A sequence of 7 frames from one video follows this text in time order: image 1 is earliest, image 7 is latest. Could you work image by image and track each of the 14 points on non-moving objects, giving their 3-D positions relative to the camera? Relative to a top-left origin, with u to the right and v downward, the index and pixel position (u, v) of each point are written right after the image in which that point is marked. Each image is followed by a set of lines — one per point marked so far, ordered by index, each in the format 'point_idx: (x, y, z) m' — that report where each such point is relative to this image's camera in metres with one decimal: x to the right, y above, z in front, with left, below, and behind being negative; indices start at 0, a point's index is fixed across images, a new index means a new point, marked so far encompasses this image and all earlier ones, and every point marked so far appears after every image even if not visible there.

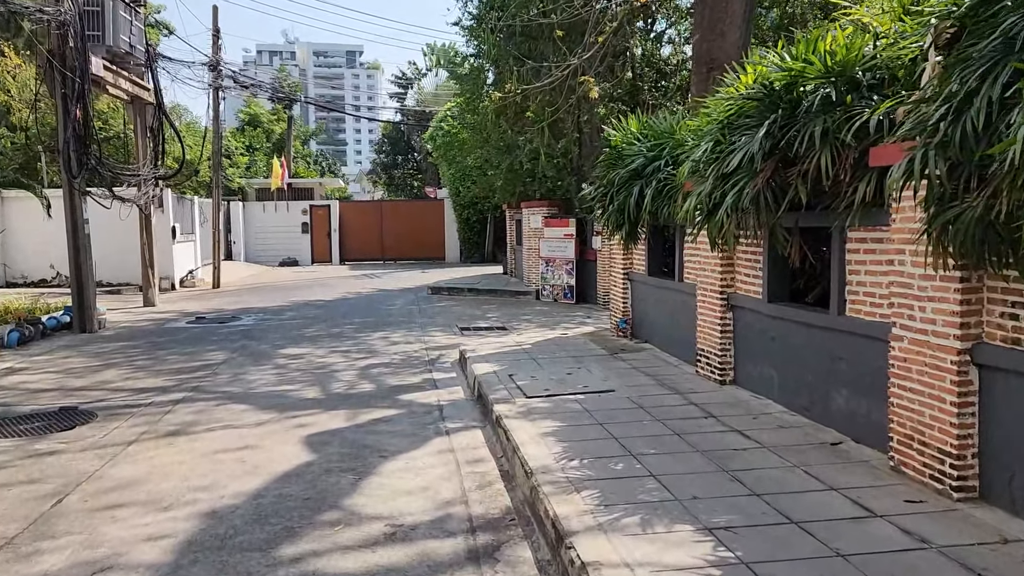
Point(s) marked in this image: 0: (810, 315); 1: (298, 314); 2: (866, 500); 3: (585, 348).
0: (+2.1, -0.2, +5.9) m
1: (-4.1, -0.5, +15.8) m
2: (+1.9, -1.1, +4.3) m
3: (+0.9, -0.7, +9.7) m
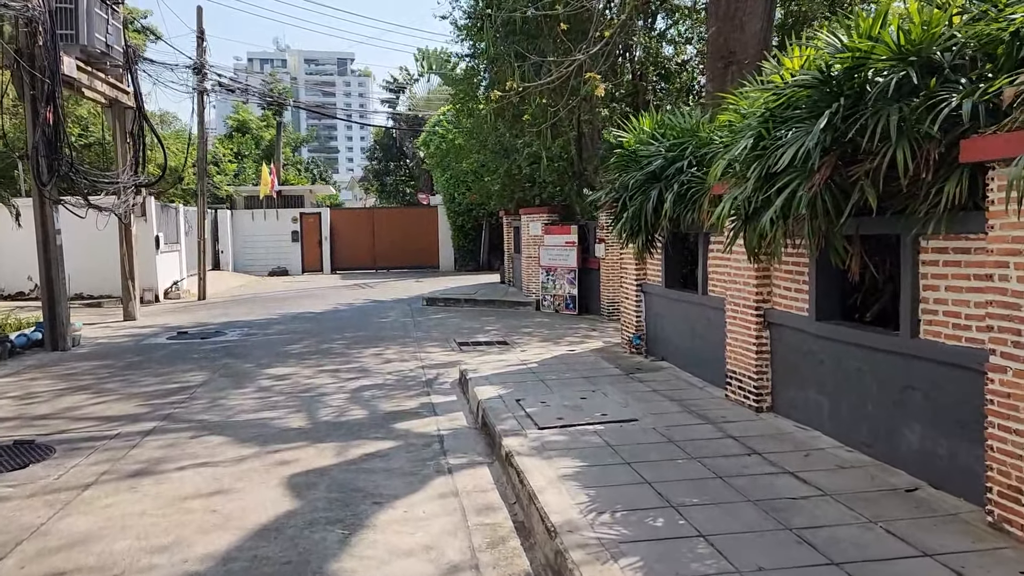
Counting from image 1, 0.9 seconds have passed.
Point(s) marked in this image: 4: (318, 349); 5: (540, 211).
0: (+2.2, -0.3, +5.1) m
1: (-4.1, -0.7, +14.9) m
2: (+2.0, -1.2, +3.5) m
3: (+0.9, -0.9, +8.9) m
4: (-2.9, -0.9, +12.2) m
5: (+0.6, +1.6, +17.0) m
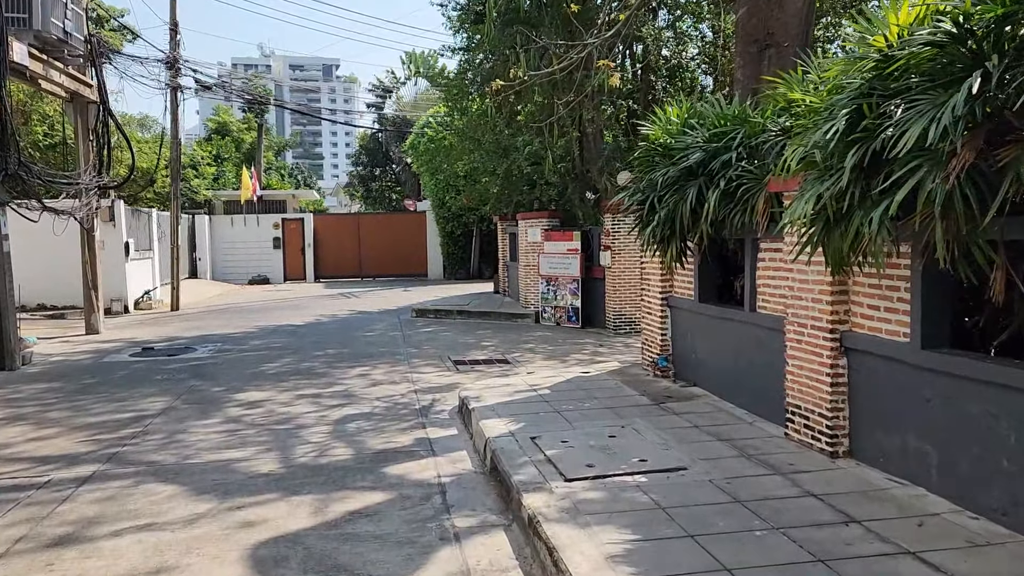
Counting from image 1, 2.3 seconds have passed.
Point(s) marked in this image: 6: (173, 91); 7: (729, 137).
0: (+2.4, -0.4, +3.9) m
1: (-4.1, -0.9, +13.6) m
2: (+2.2, -1.3, +2.3) m
3: (+1.0, -1.0, +7.7) m
4: (-2.9, -1.1, +10.9) m
5: (+0.5, +1.4, +15.8) m
6: (-8.1, +4.7, +19.5) m
7: (+1.7, +1.2, +6.5) m
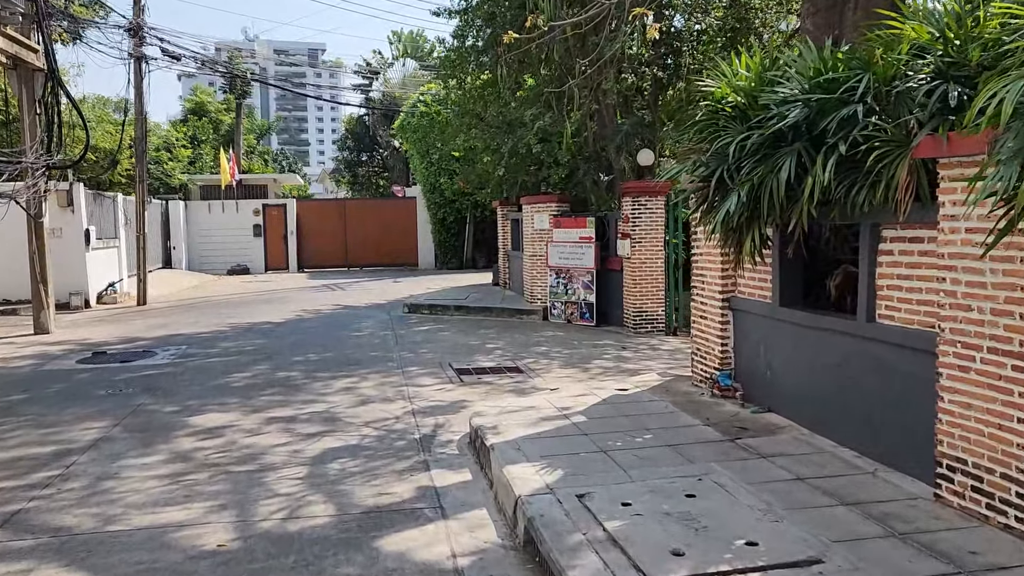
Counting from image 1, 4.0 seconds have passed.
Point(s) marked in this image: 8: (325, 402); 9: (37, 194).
0: (+2.6, -0.5, +2.3) m
1: (-4.0, -0.8, +11.9) m
2: (+2.4, -1.4, +0.7) m
3: (+1.2, -1.0, +6.0) m
4: (-2.7, -1.0, +9.2) m
5: (+0.6, +1.5, +14.1) m
6: (-8.1, +4.9, +17.6) m
7: (+2.0, +1.2, +4.9) m
8: (-1.8, -1.1, +8.0) m
9: (-7.5, +1.5, +13.0) m
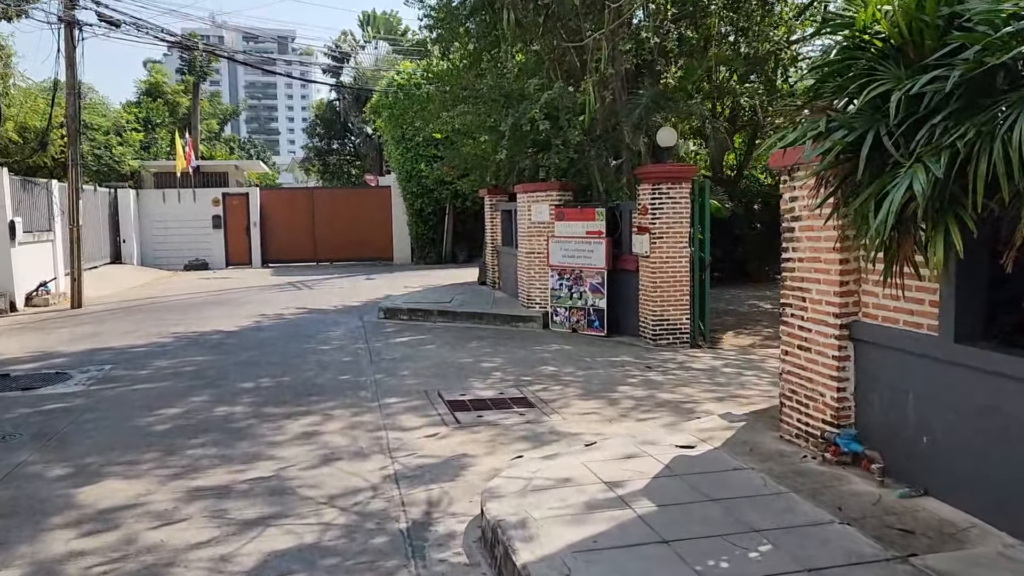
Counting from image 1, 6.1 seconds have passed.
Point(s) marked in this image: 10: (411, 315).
0: (+2.9, -0.6, +0.3) m
1: (-4.0, -0.9, +9.7) m
2: (+2.8, -1.6, -1.3) m
3: (+1.4, -1.1, +4.0) m
4: (-2.6, -1.1, +7.1) m
5: (+0.5, +1.5, +12.1) m
6: (-8.3, +4.8, +15.2) m
7: (+2.2, +1.0, +2.9) m
8: (-1.7, -1.2, +5.9) m
9: (-7.6, +1.4, +10.7) m
10: (-1.6, -0.4, +12.9) m
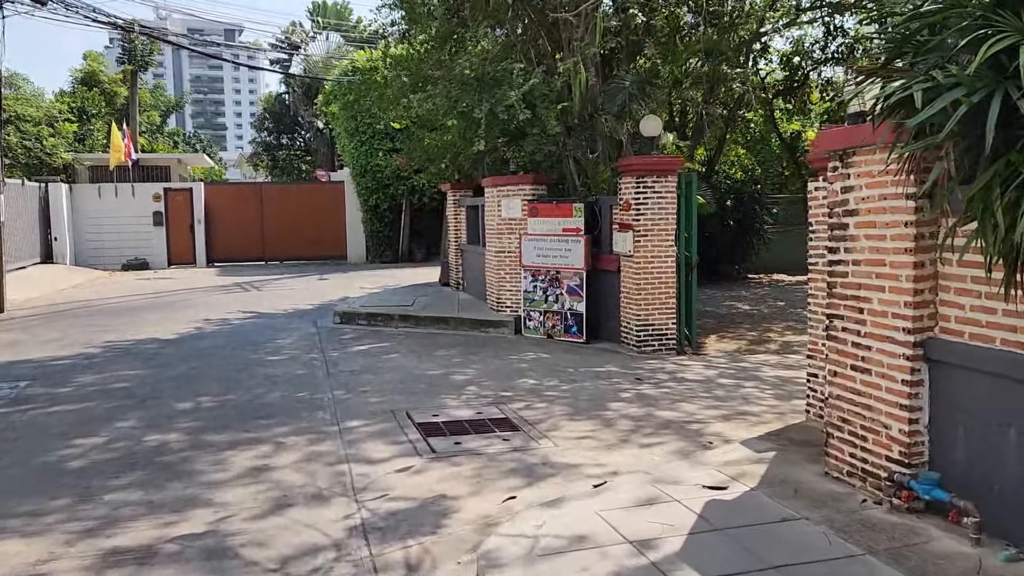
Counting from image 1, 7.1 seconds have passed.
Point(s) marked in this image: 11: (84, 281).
0: (+3.2, -0.7, -0.5) m
1: (-4.3, -1.0, +8.5) m
2: (+3.1, -1.6, -2.0) m
3: (+1.4, -1.2, +3.1) m
4: (-2.8, -1.2, +6.0) m
5: (+0.1, +1.5, +11.1) m
6: (-8.9, +4.8, +13.7) m
7: (+2.3, +1.0, +2.0) m
8: (-1.8, -1.3, +4.9) m
9: (-7.9, +1.4, +9.3) m
10: (-2.1, -0.5, +11.8) m
11: (-10.5, +0.2, +20.0) m
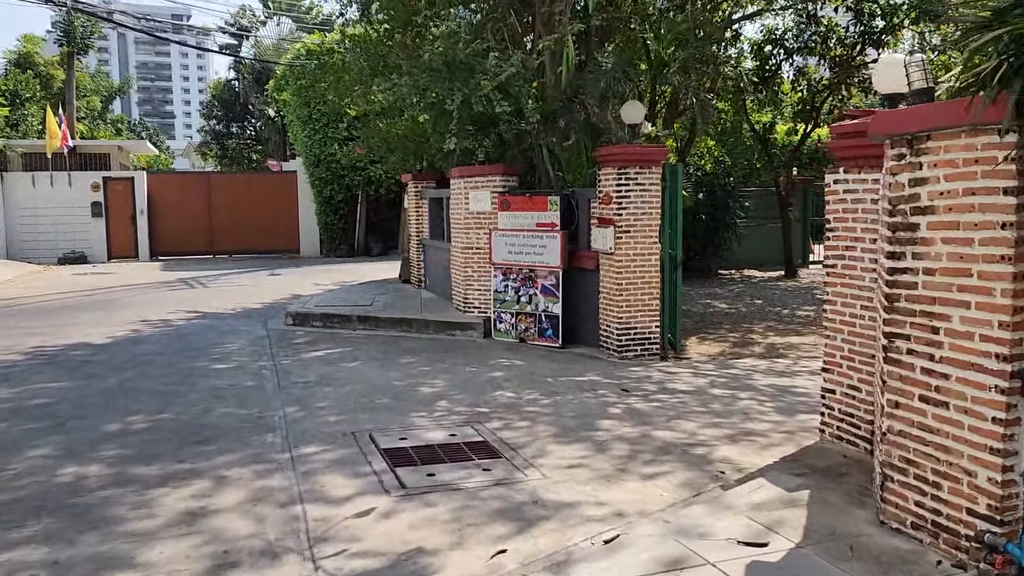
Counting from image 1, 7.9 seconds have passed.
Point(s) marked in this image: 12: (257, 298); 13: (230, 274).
0: (+3.4, -0.8, -1.1) m
1: (-4.6, -1.0, +7.4) m
2: (+3.5, -1.8, -2.7) m
3: (+1.5, -1.2, +2.4) m
4: (-2.9, -1.2, +5.0) m
5: (-0.3, +1.5, +10.3) m
6: (-9.4, +4.8, +12.4) m
7: (+2.4, +0.9, +1.3) m
8: (-1.8, -1.3, +4.0) m
9: (-8.2, +1.3, +8.0) m
10: (-2.5, -0.4, +10.9) m
11: (-11.3, +0.3, +18.5) m
12: (-4.4, -0.2, +14.2) m
13: (-6.4, +0.3, +18.5) m
